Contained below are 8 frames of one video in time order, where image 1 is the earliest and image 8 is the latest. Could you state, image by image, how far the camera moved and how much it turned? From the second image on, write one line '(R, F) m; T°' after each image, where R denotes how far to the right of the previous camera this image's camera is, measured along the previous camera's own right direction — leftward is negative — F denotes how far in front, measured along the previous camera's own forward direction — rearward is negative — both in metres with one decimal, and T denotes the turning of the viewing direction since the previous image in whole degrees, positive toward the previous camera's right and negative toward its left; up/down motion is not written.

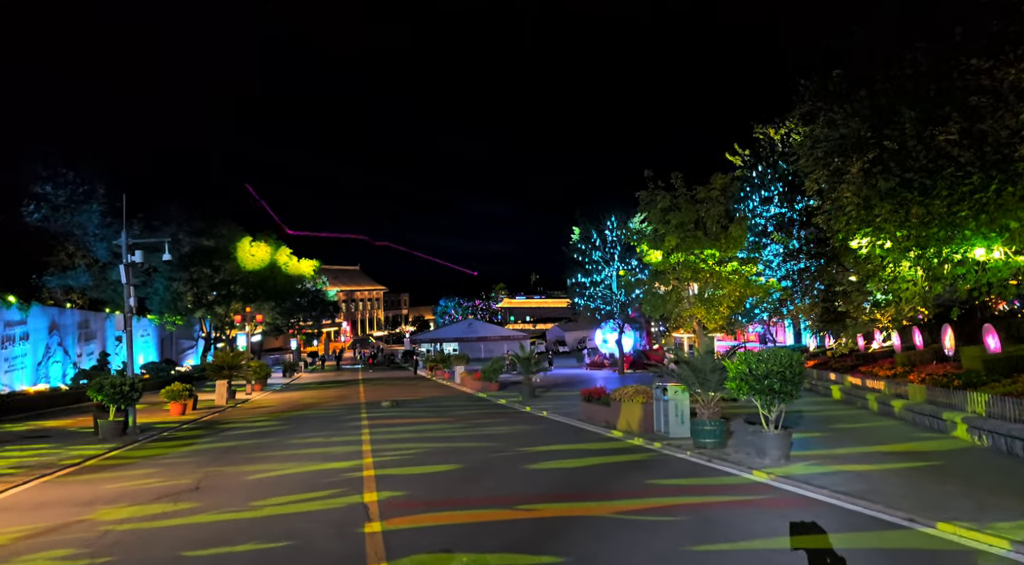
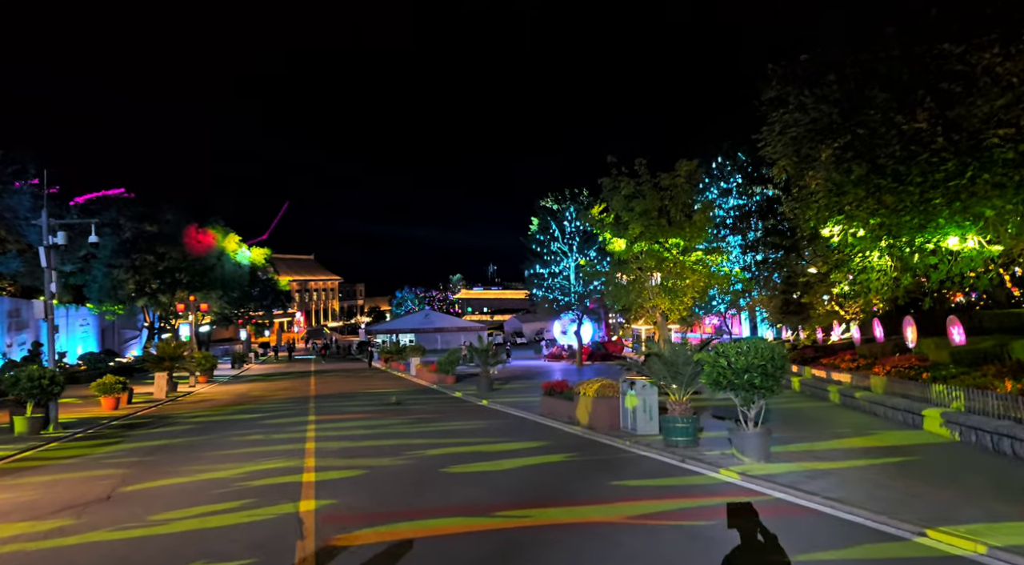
(0.0, +0.9) m; +4°
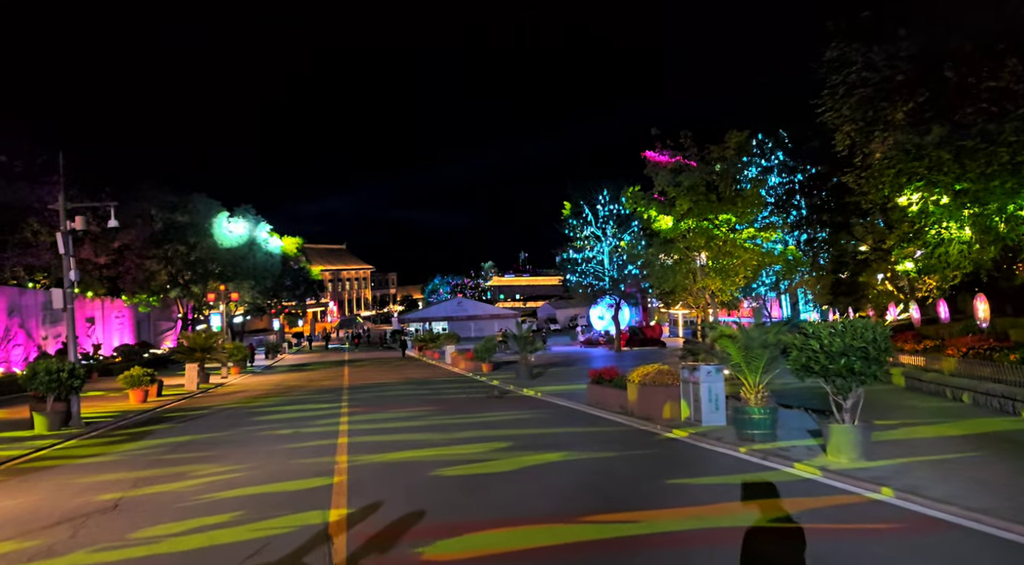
(-0.3, +0.9) m; -3°
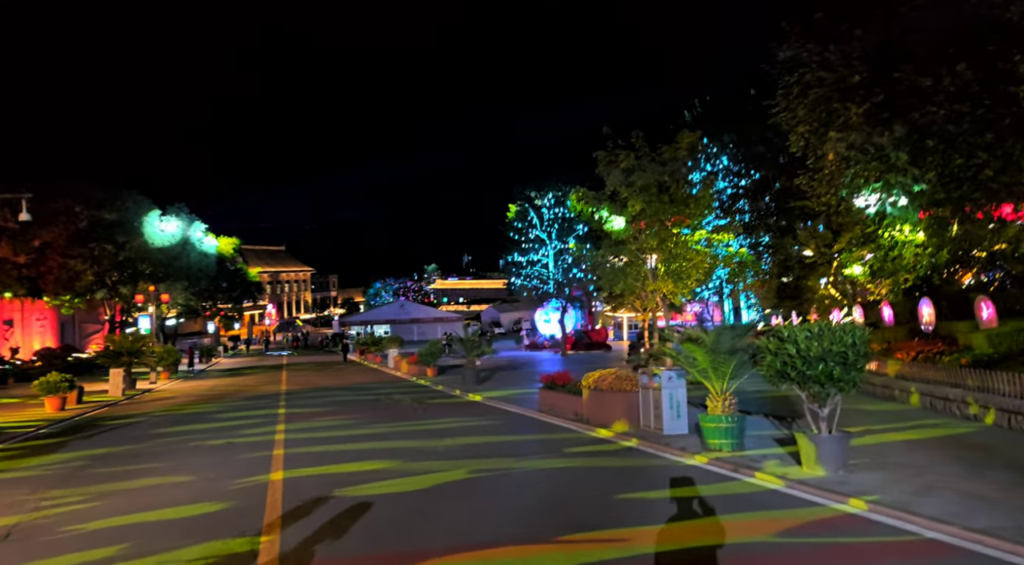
(-0.1, +0.7) m; +5°
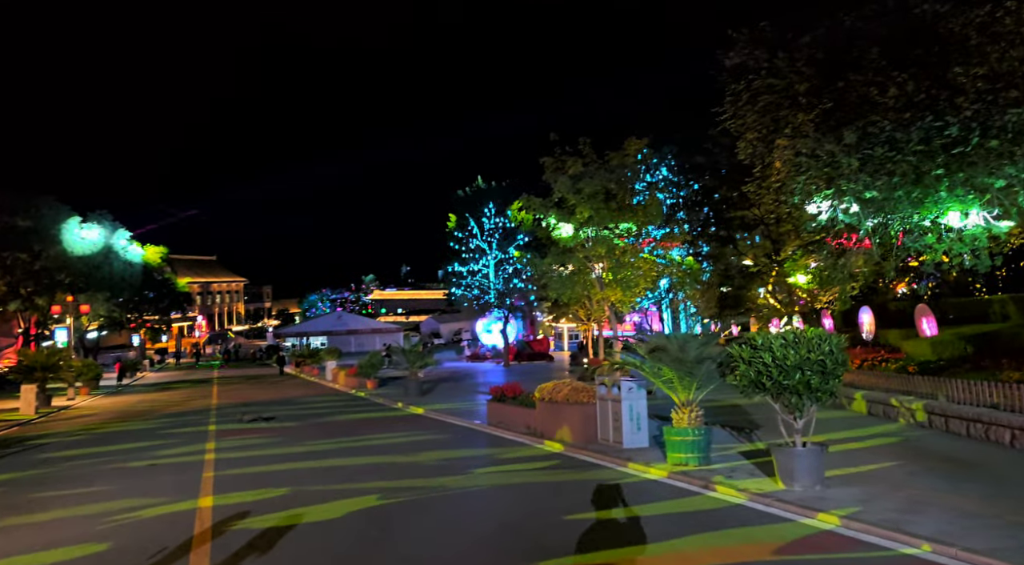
(-0.1, +0.6) m; +5°
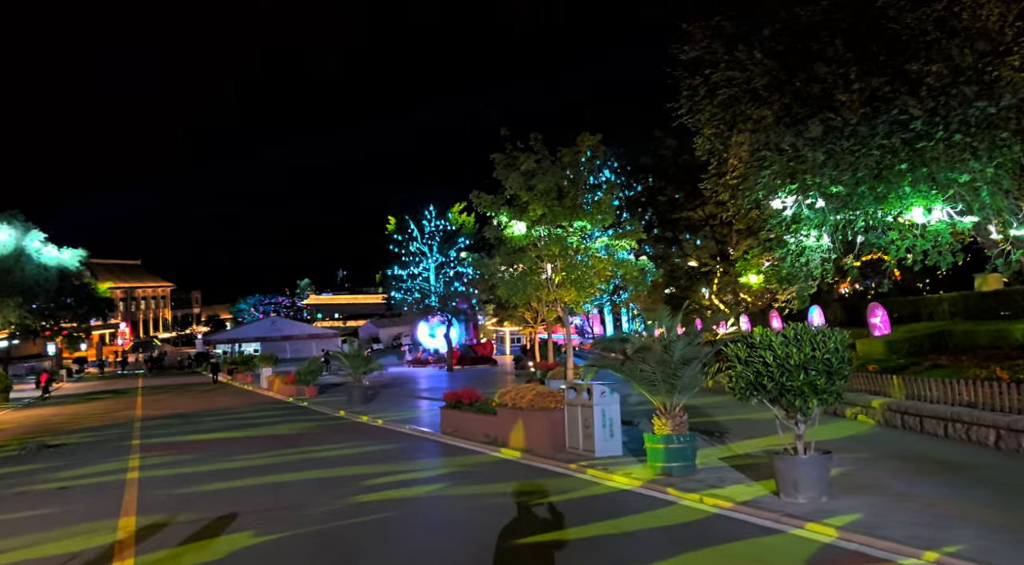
(-0.3, +0.8) m; +5°
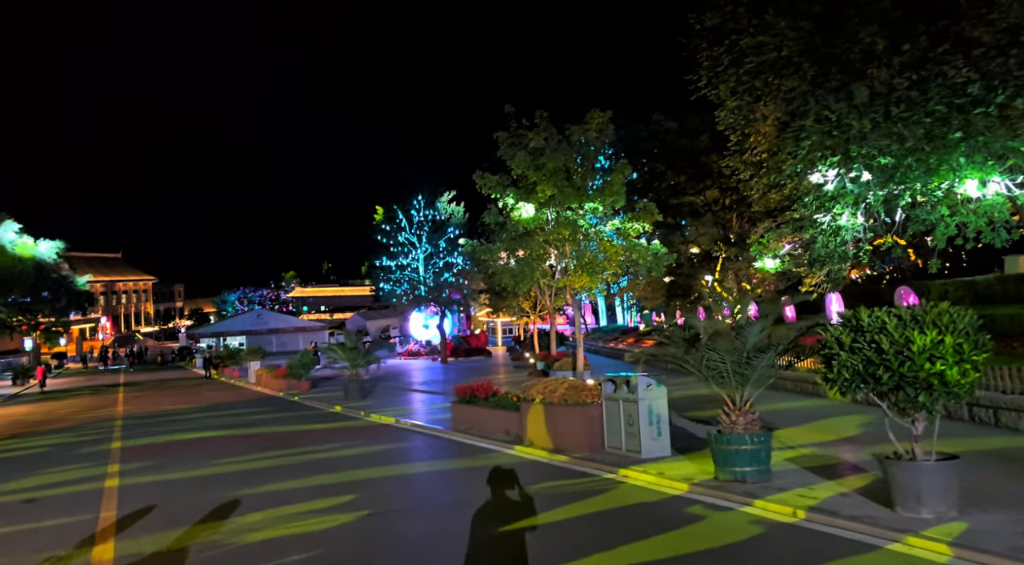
(-0.5, +1.0) m; +1°
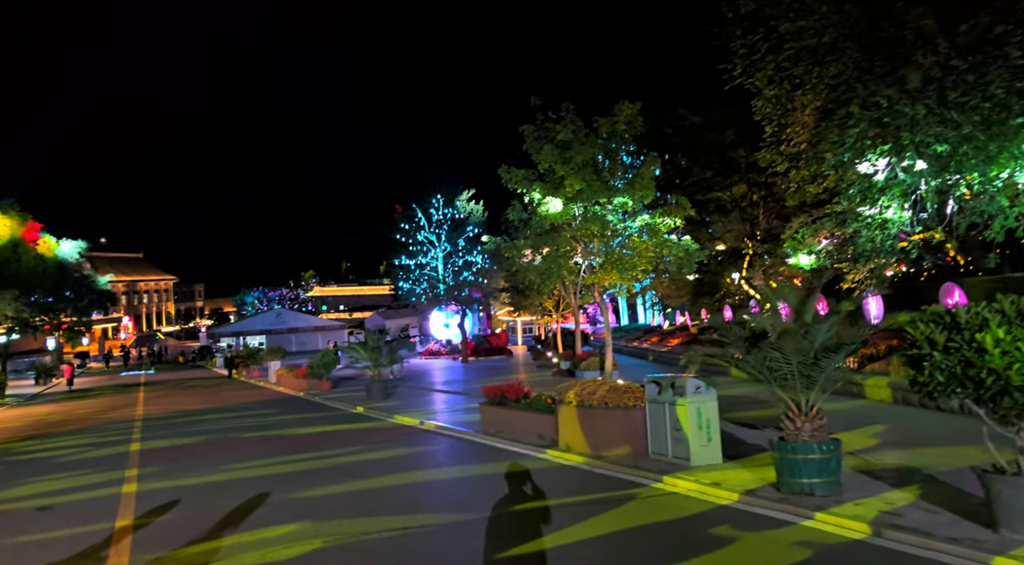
(-0.2, +0.4) m; -1°
